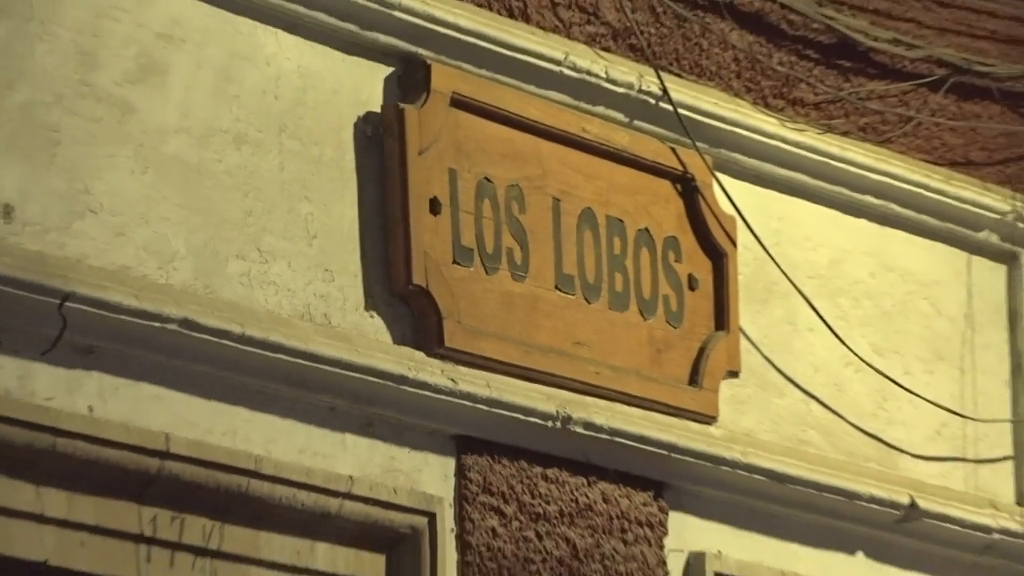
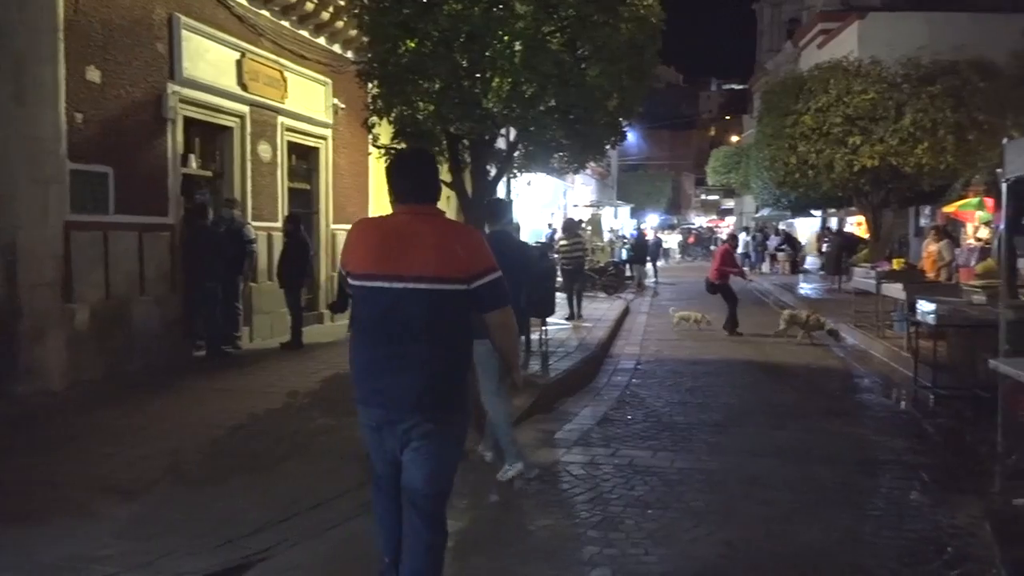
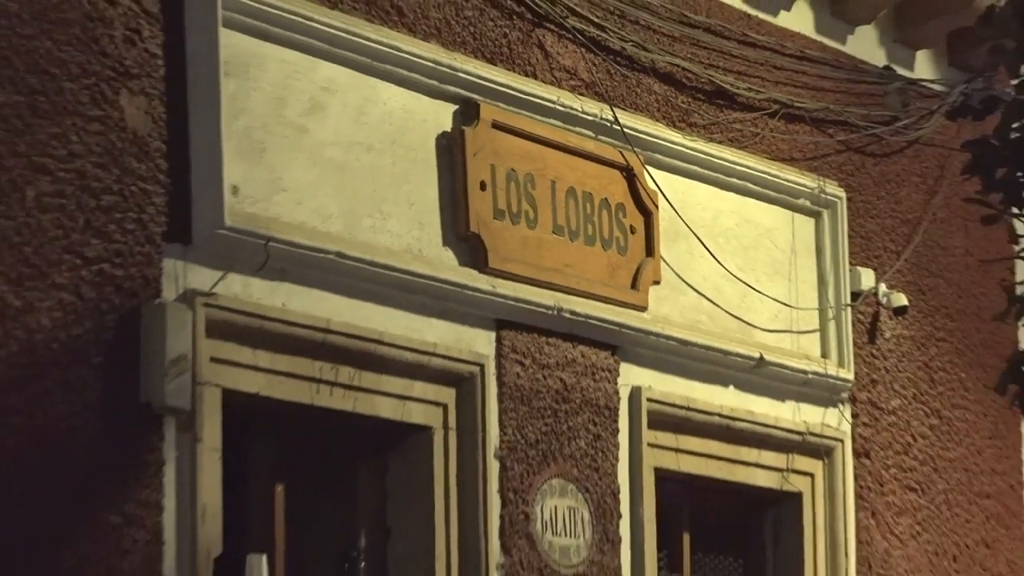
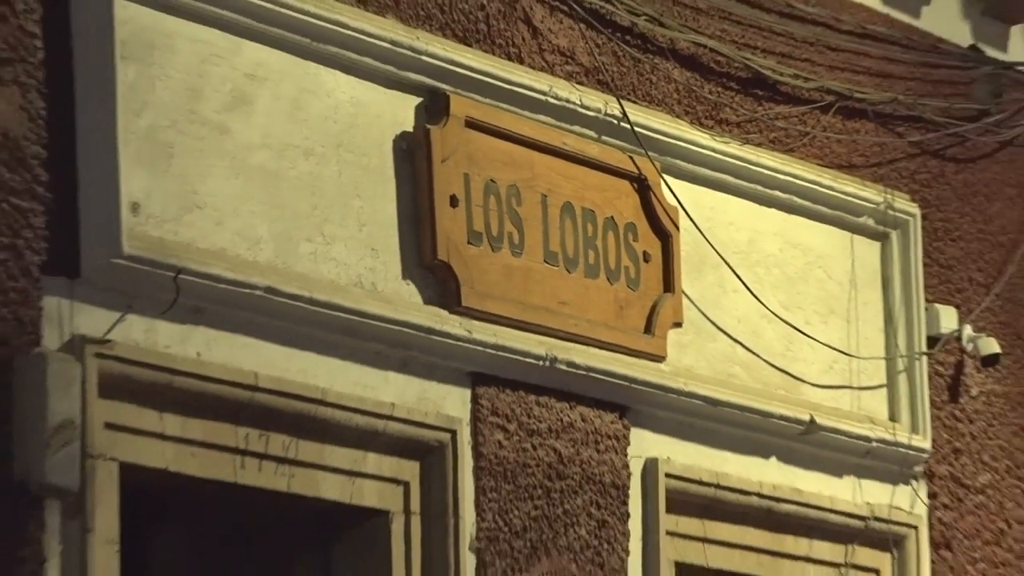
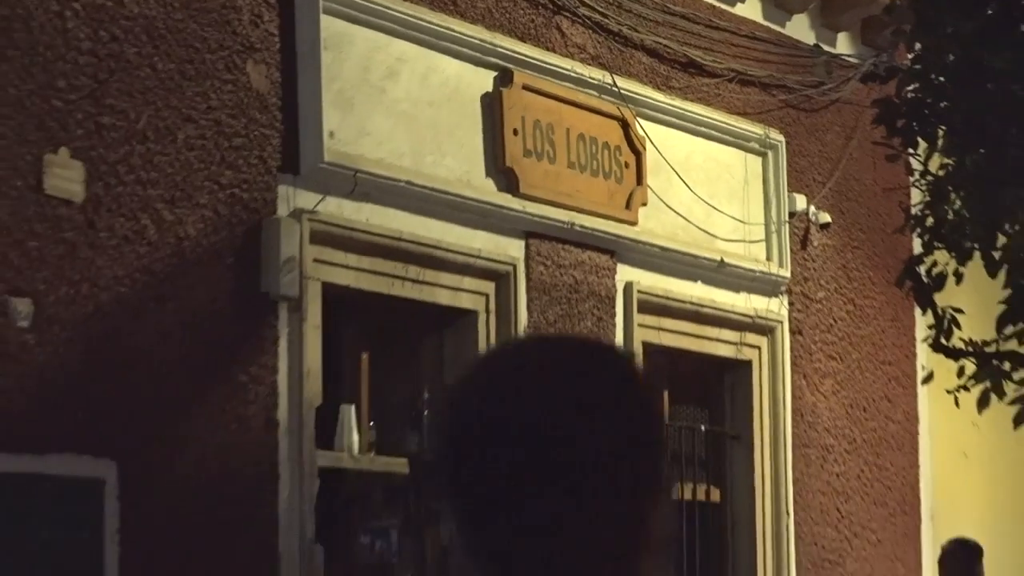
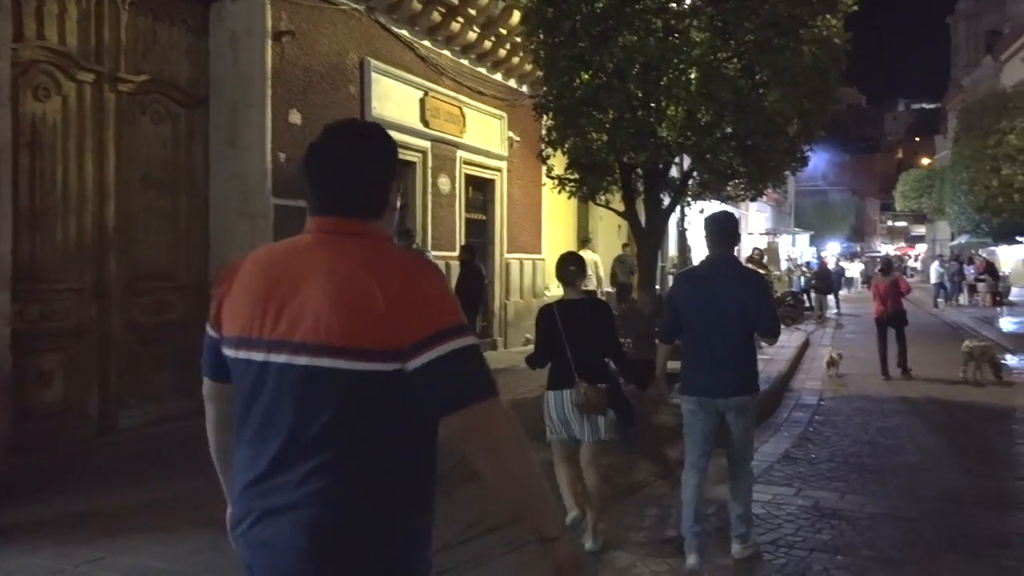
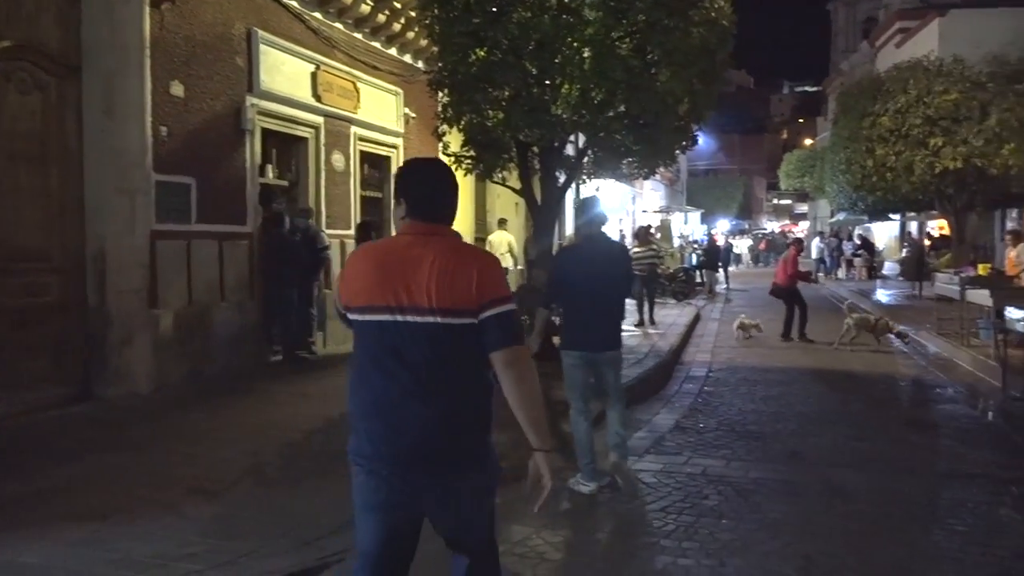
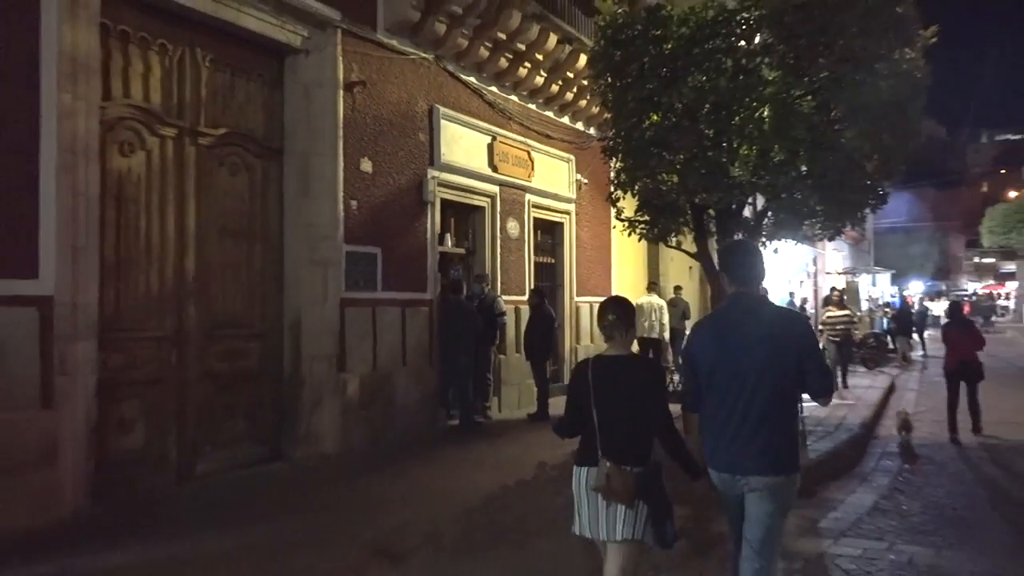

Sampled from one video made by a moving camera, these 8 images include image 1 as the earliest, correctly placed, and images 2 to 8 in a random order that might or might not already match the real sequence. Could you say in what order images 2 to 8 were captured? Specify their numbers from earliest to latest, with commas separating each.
4, 3, 5, 8, 6, 7, 2
